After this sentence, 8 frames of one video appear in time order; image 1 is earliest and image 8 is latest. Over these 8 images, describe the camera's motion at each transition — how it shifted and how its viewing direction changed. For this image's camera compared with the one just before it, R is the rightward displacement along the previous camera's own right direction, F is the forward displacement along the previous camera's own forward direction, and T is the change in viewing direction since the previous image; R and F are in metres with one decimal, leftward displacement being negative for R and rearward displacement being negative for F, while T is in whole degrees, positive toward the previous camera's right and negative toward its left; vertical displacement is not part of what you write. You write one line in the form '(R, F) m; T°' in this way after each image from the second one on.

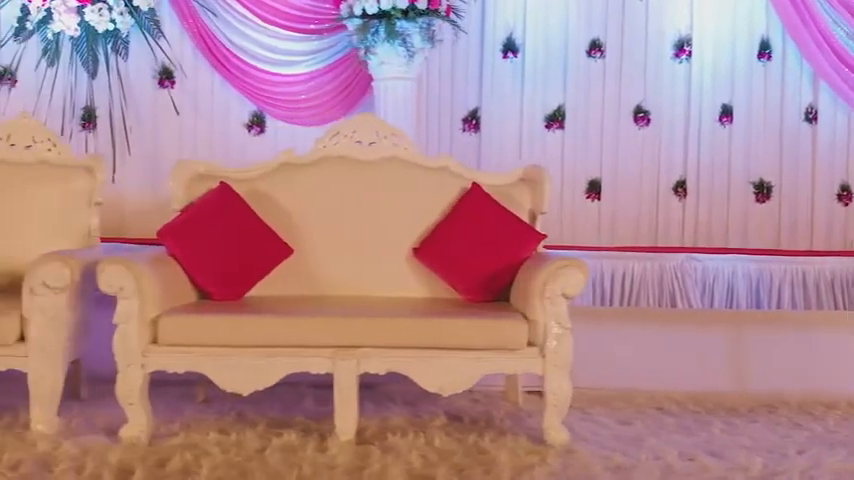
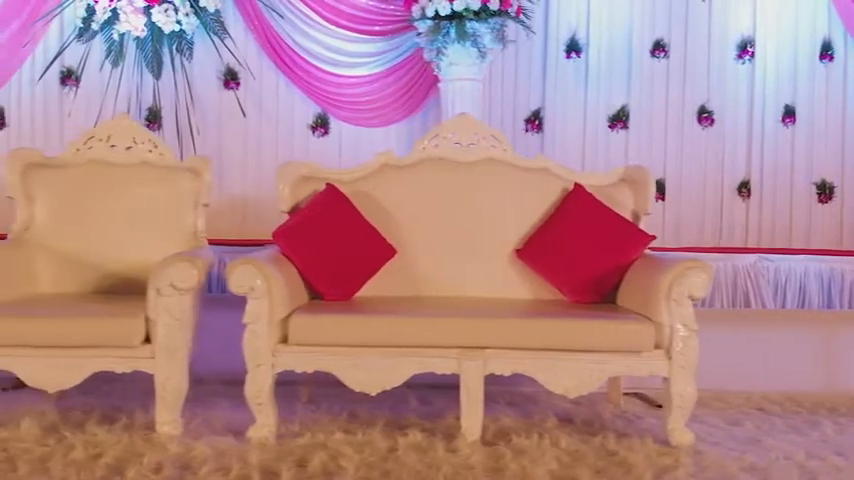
(-0.4, 0.0) m; 0°
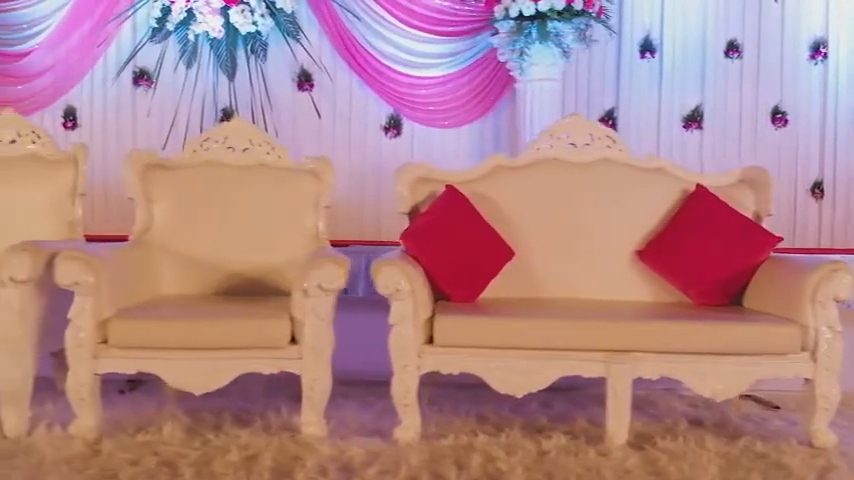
(-0.5, 0.0) m; 0°
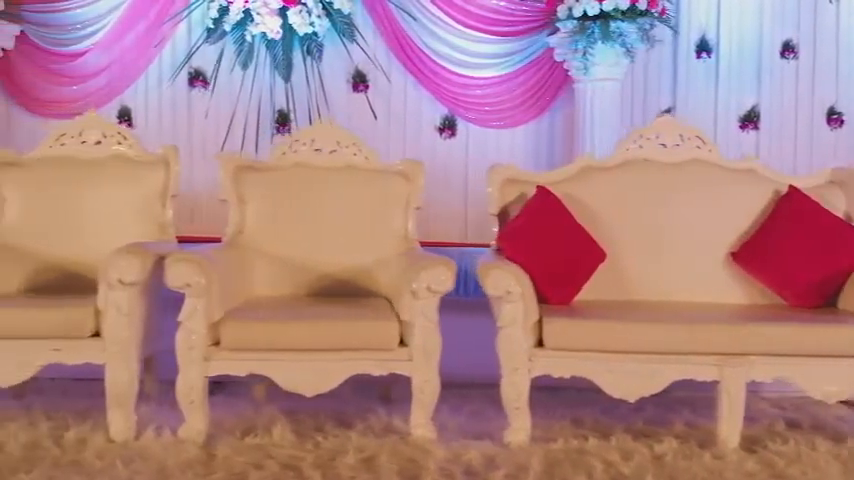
(-0.4, 0.0) m; 0°
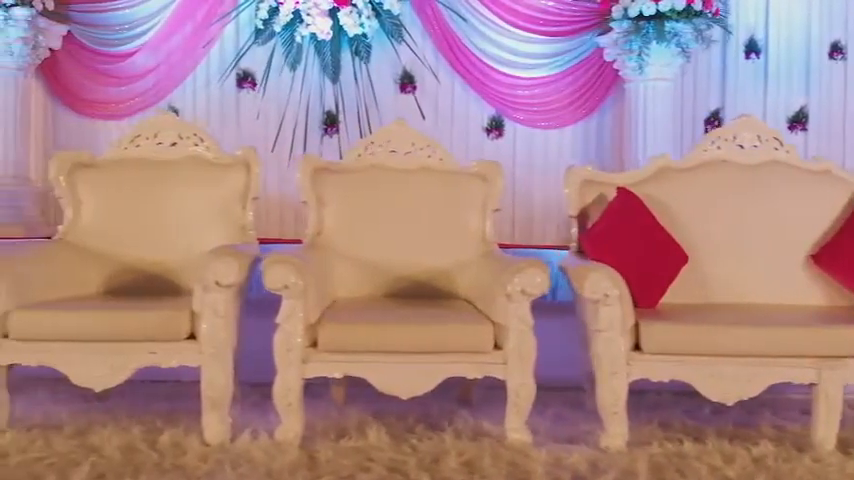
(-0.3, 0.0) m; 0°
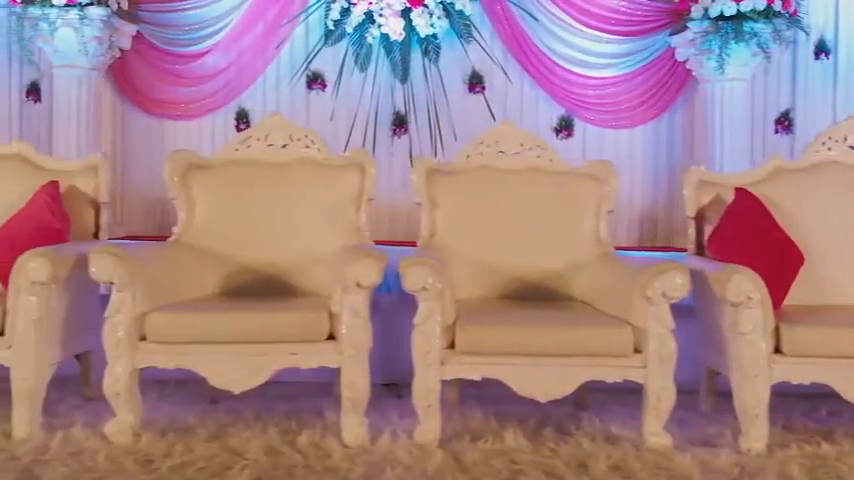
(-0.5, 0.0) m; 0°
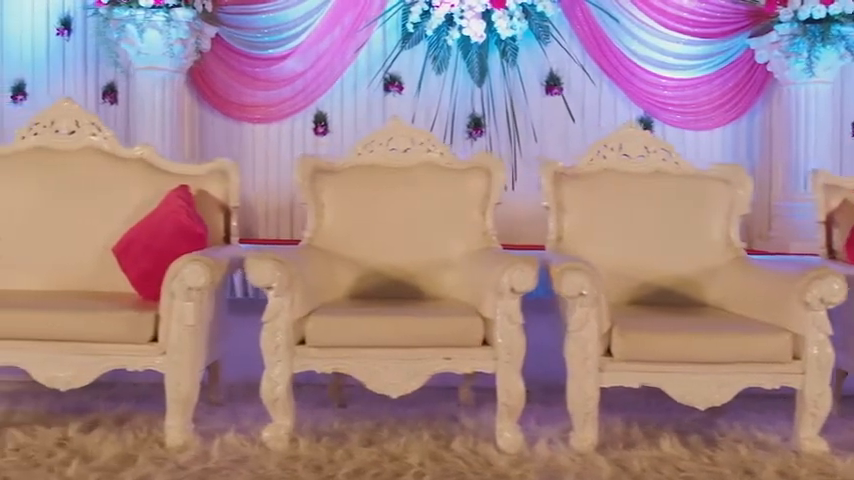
(-0.5, 0.0) m; 0°
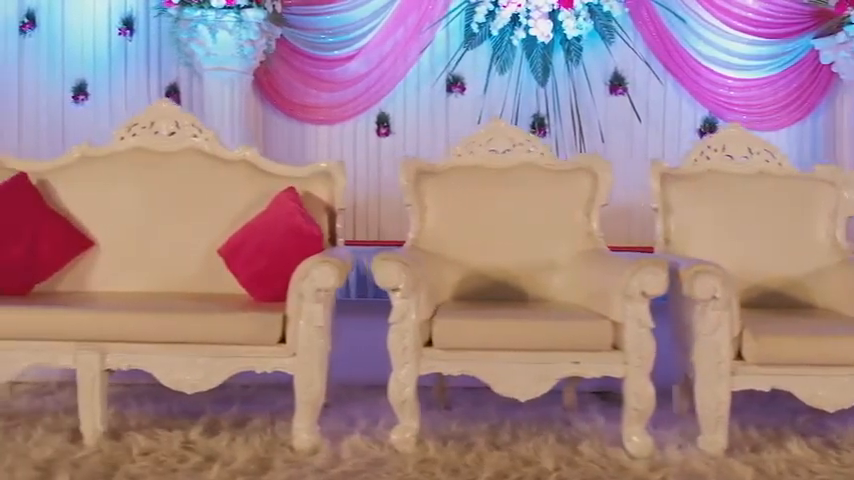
(-0.4, 0.0) m; 0°
